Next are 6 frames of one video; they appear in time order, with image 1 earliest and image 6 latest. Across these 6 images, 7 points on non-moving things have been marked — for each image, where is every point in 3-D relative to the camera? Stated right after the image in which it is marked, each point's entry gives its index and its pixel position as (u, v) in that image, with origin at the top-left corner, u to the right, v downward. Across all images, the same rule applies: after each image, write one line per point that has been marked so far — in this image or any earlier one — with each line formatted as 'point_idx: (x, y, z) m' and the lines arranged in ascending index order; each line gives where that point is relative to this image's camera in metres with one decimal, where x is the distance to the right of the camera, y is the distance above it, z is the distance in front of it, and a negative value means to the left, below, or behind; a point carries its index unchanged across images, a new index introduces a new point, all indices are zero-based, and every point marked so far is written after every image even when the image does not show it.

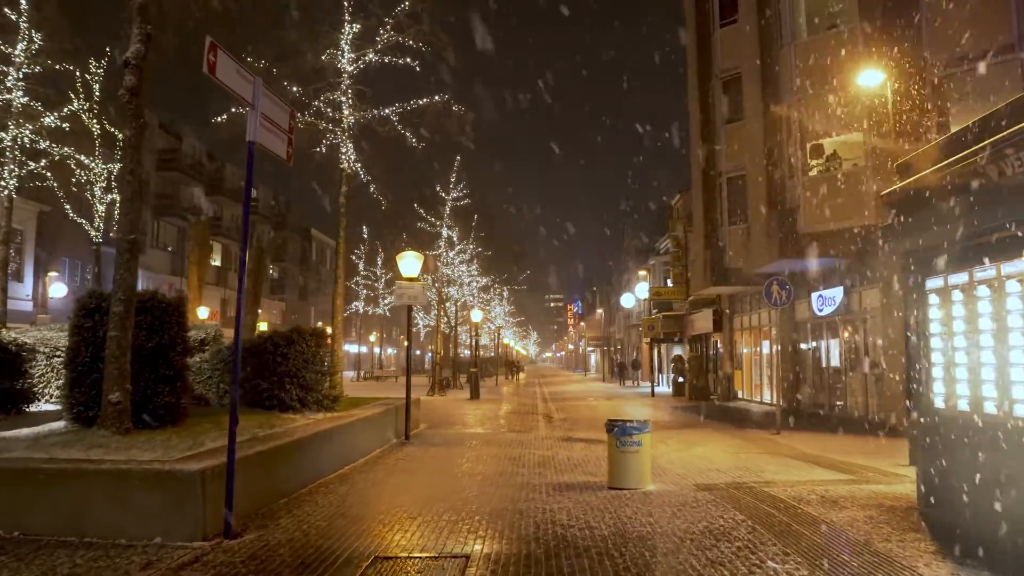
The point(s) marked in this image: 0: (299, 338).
0: (-3.7, -0.9, +12.7) m
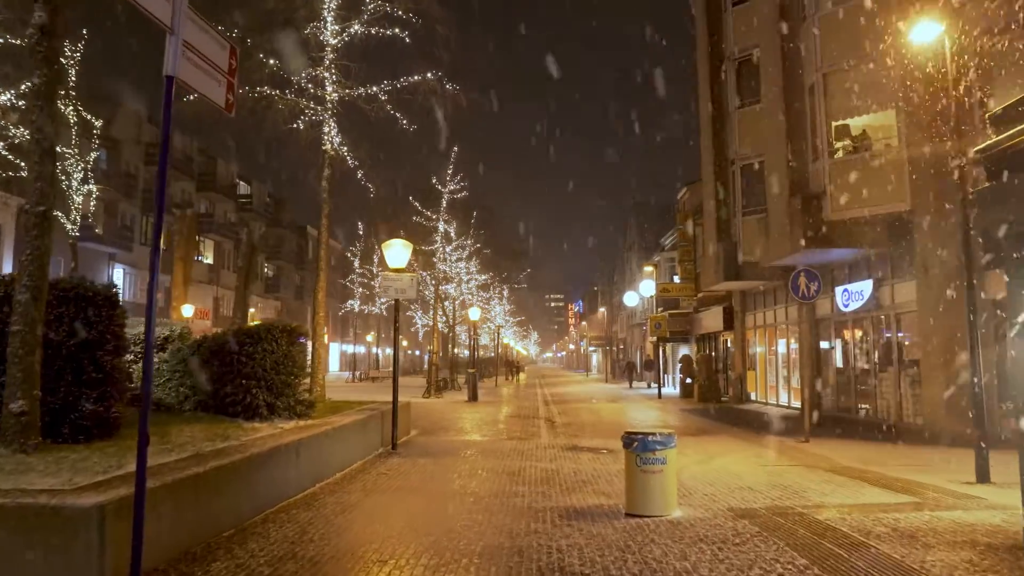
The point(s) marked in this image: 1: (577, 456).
0: (-3.7, -0.7, +11.2) m
1: (+1.1, -2.9, +12.7) m
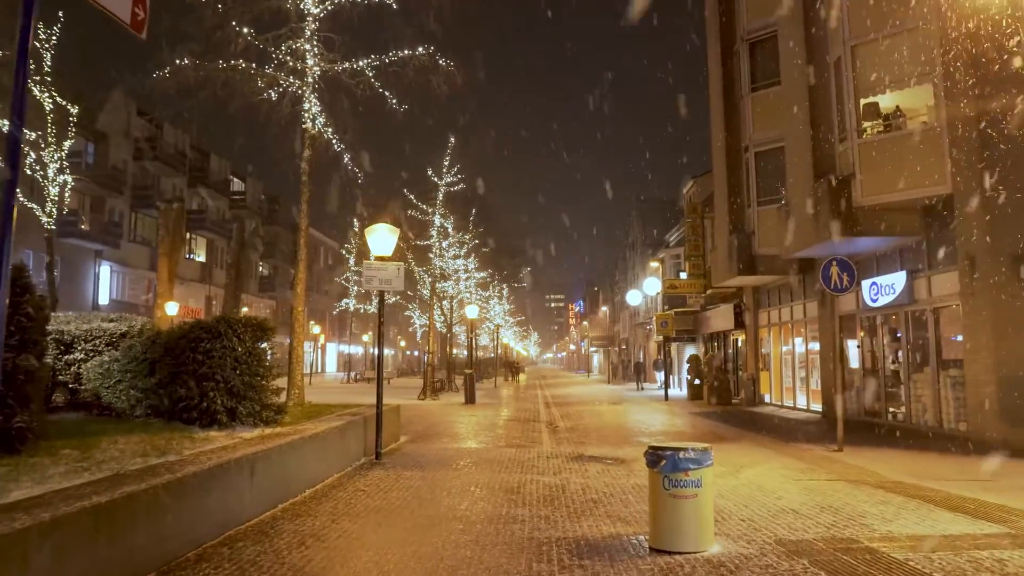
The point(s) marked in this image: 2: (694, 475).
0: (-3.7, -0.6, +9.7) m
1: (+1.1, -2.7, +11.2) m
2: (+1.5, -1.5, +5.9) m
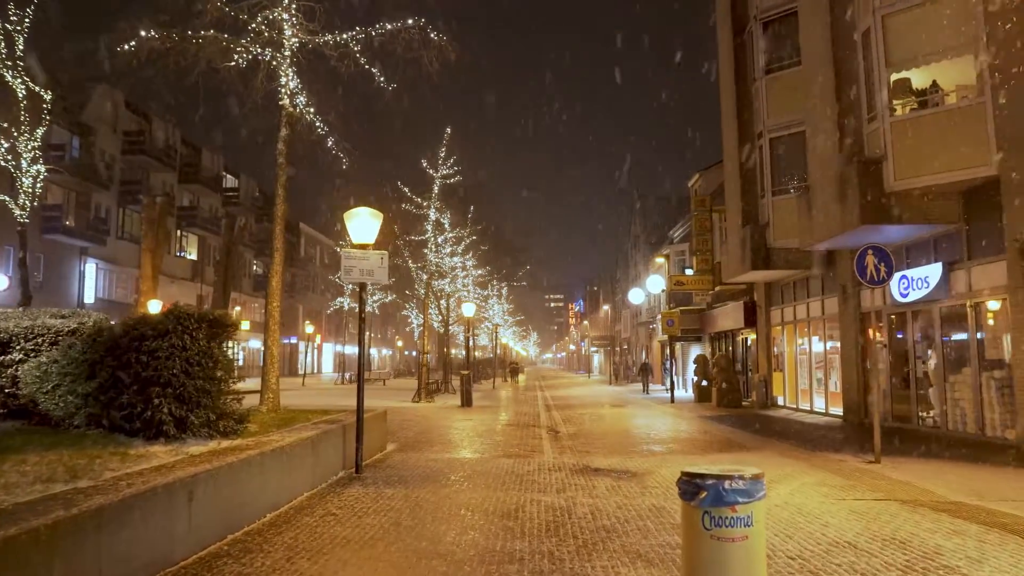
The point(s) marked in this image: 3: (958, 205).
0: (-3.7, -0.5, +8.3) m
1: (+1.1, -2.6, +9.8) m
2: (+1.4, -1.4, +4.6) m
3: (+8.2, +1.5, +13.6) m
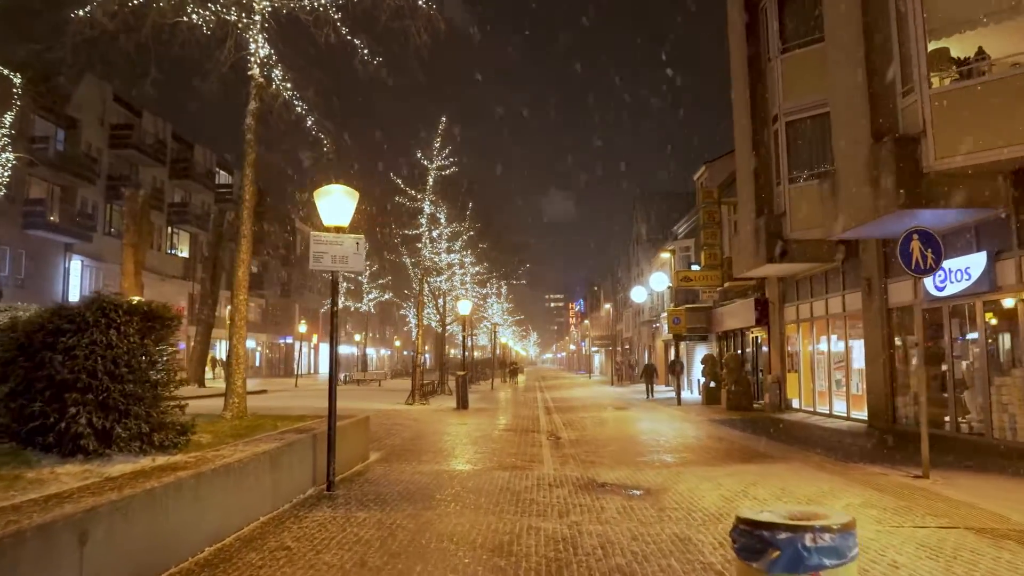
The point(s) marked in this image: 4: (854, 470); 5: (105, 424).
0: (-3.8, -0.3, +6.9) m
1: (+1.0, -2.5, +8.4) m
2: (+1.4, -1.2, +3.2) m
3: (+8.1, +1.6, +12.2) m
4: (+4.9, -2.6, +10.7) m
5: (-3.8, -1.3, +7.0) m
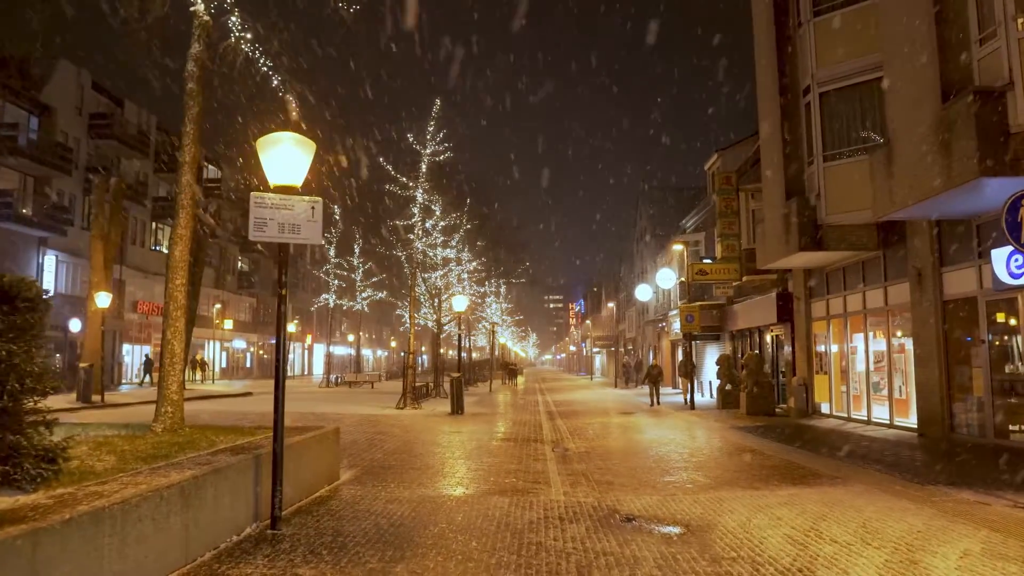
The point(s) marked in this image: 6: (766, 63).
0: (-3.8, -0.1, +4.7) m
1: (+1.0, -2.2, +6.3) m
2: (+1.4, -1.0, +1.0) m
3: (+8.1, +1.9, +10.1) m
4: (+4.9, -2.4, +8.6) m
5: (-3.8, -1.0, +4.8) m
6: (+6.5, +5.8, +19.0) m
